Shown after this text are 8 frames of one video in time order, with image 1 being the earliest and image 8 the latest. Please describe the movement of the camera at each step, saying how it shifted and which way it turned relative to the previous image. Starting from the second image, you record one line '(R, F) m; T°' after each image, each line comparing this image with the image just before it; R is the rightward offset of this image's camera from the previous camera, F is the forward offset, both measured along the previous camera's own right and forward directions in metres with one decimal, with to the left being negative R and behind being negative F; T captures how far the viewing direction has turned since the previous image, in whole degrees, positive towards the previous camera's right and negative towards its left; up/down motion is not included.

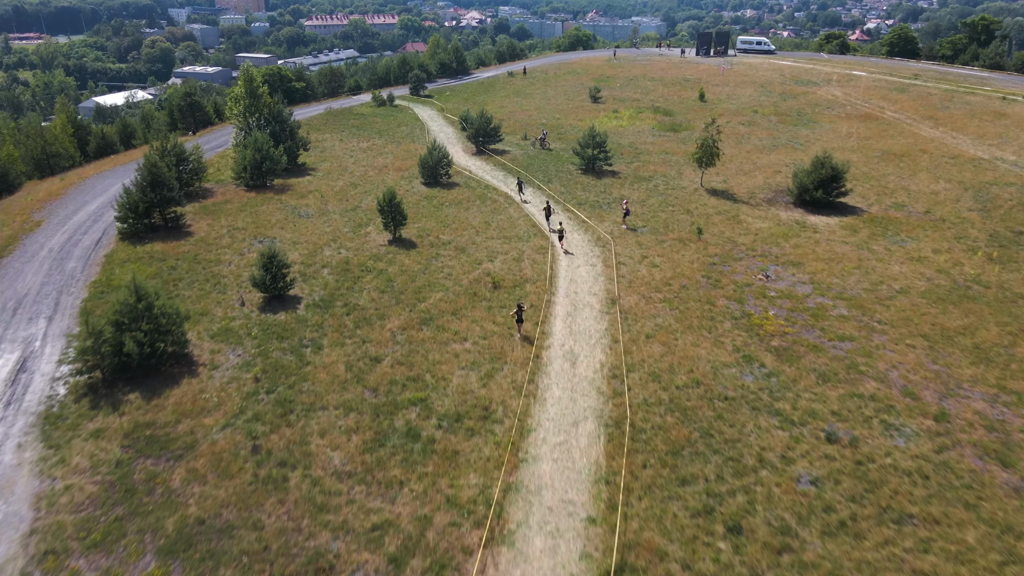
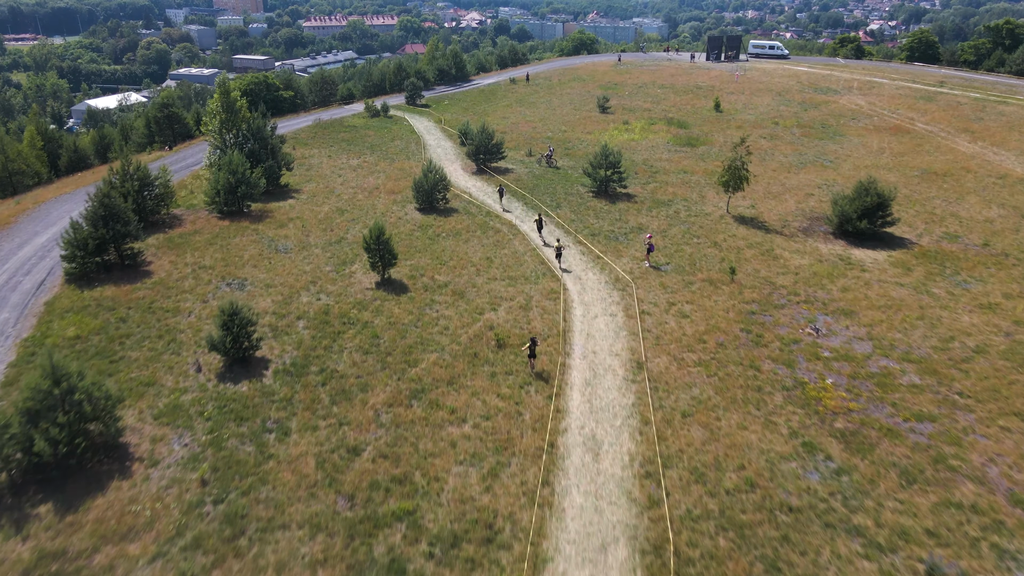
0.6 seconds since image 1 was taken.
(-0.2, +3.9) m; 0°
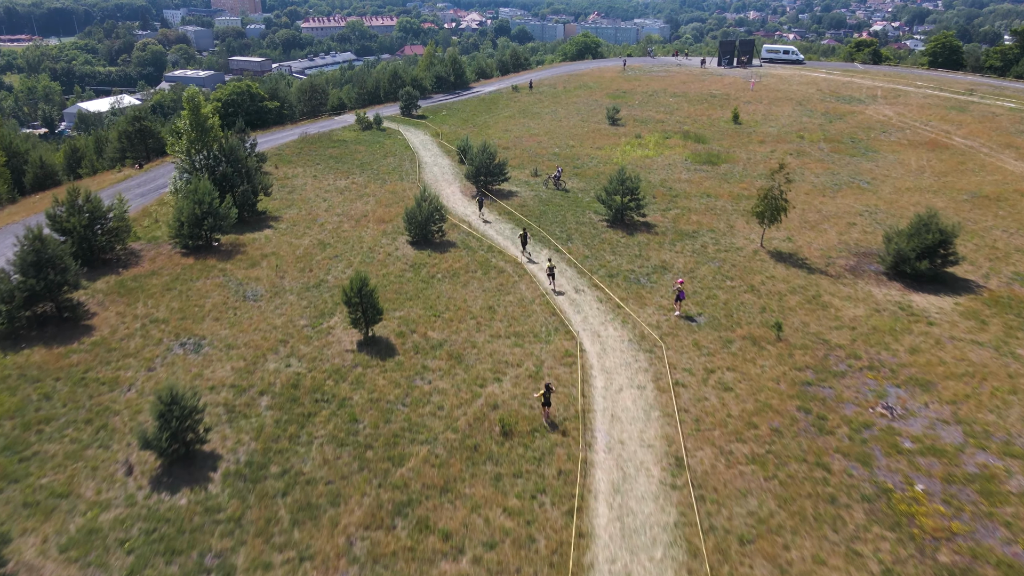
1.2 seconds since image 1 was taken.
(-0.2, +4.1) m; 0°
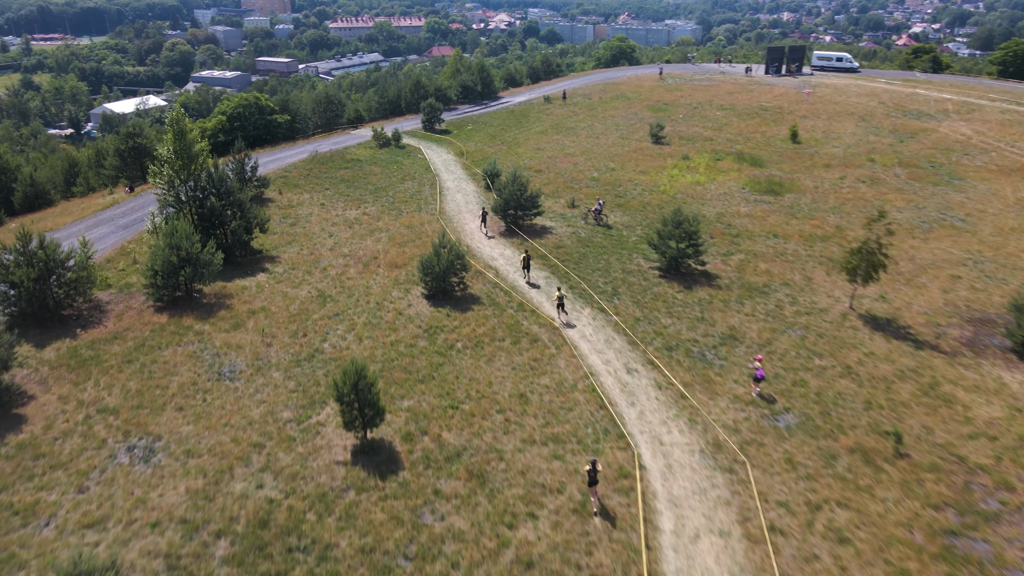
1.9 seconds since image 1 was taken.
(-0.4, +5.0) m; -2°
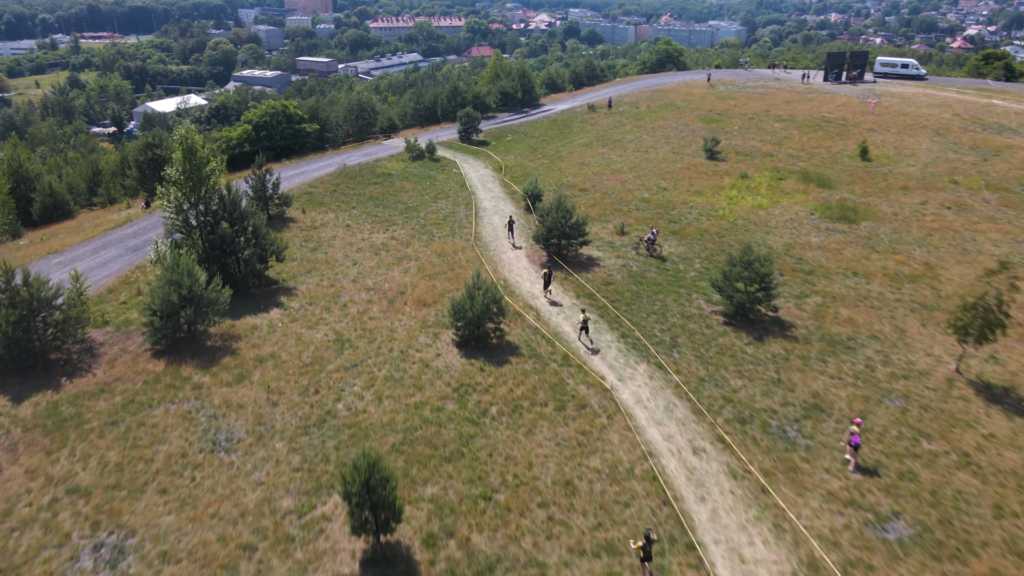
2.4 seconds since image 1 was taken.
(-0.3, +3.3) m; -3°
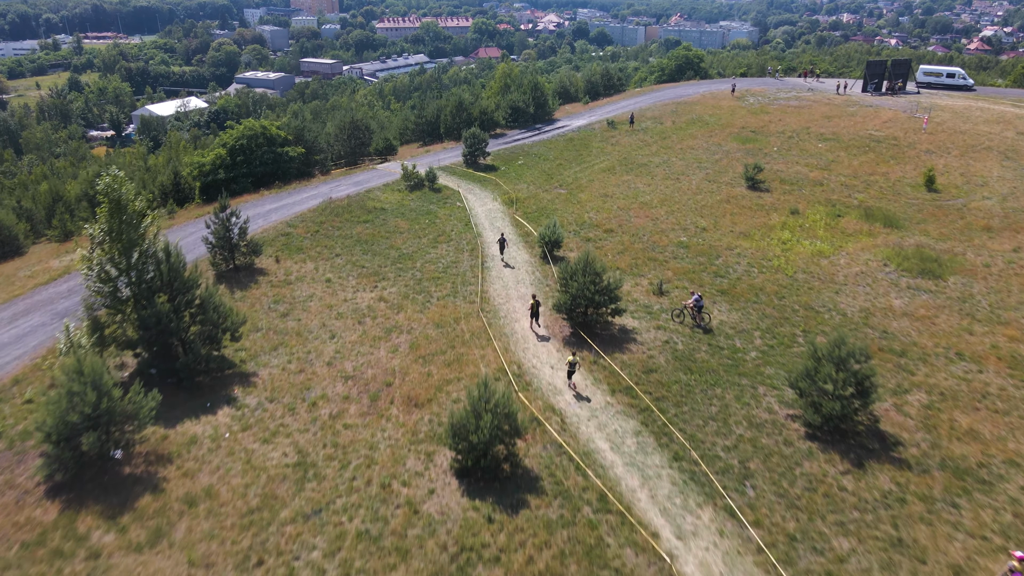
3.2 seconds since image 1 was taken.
(-0.3, +5.7) m; 0°
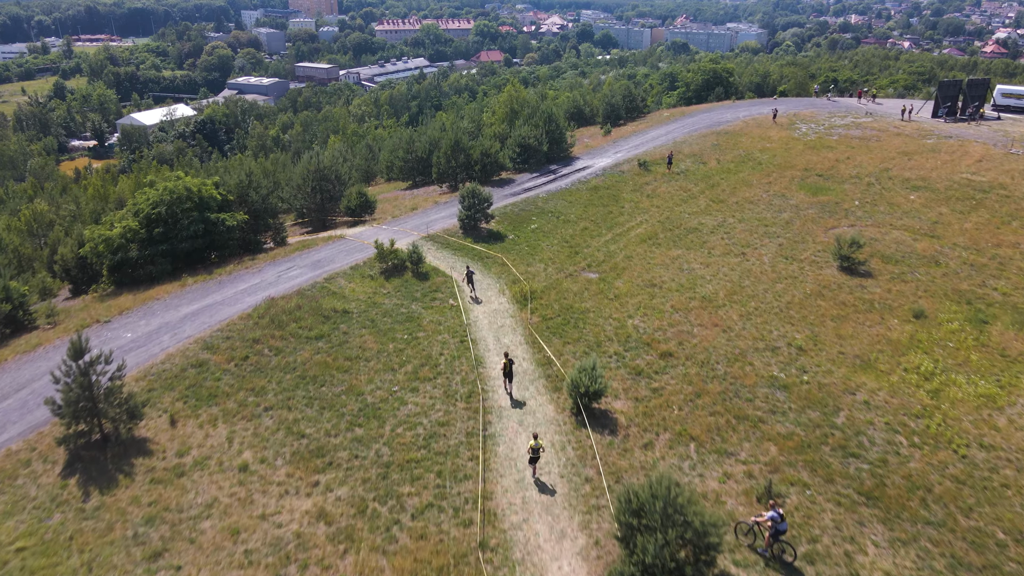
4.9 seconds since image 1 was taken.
(-0.4, +10.0) m; 0°
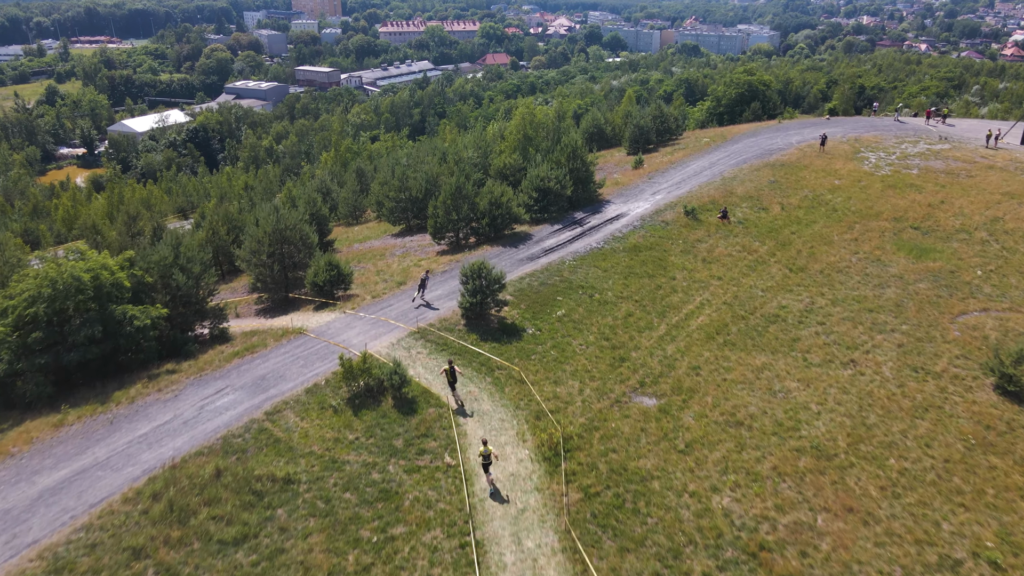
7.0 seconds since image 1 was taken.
(-0.5, +8.5) m; 0°
